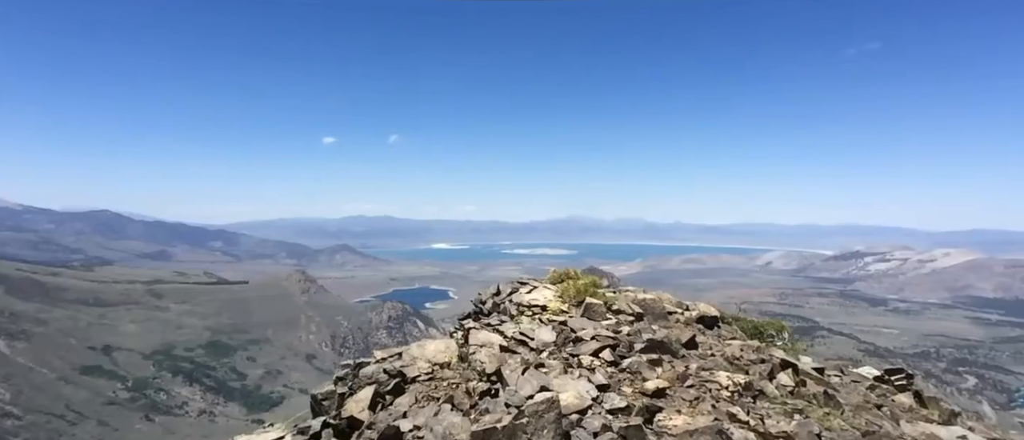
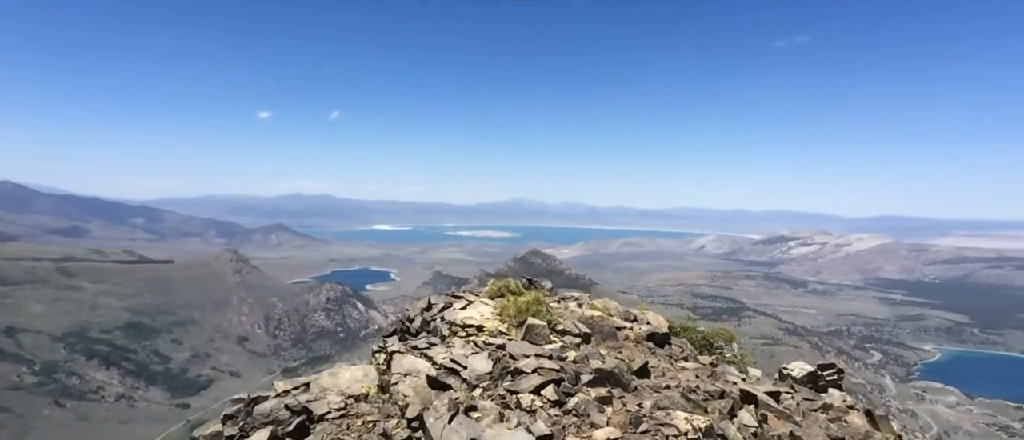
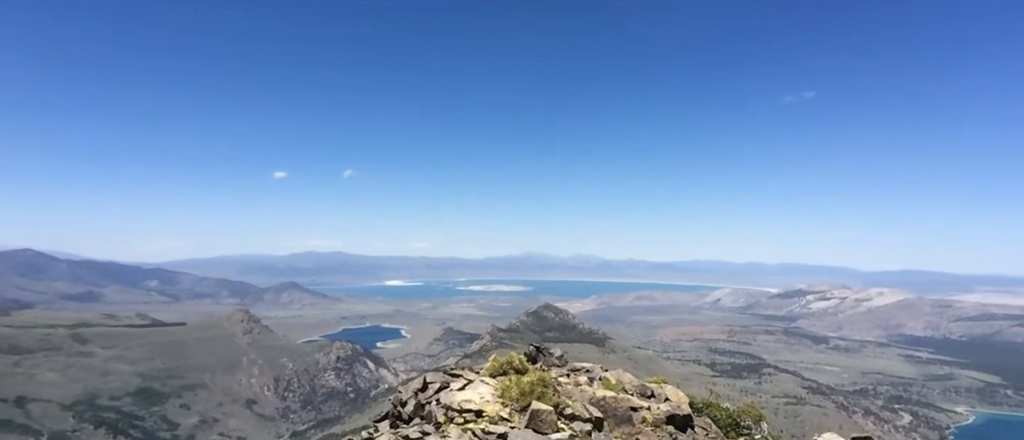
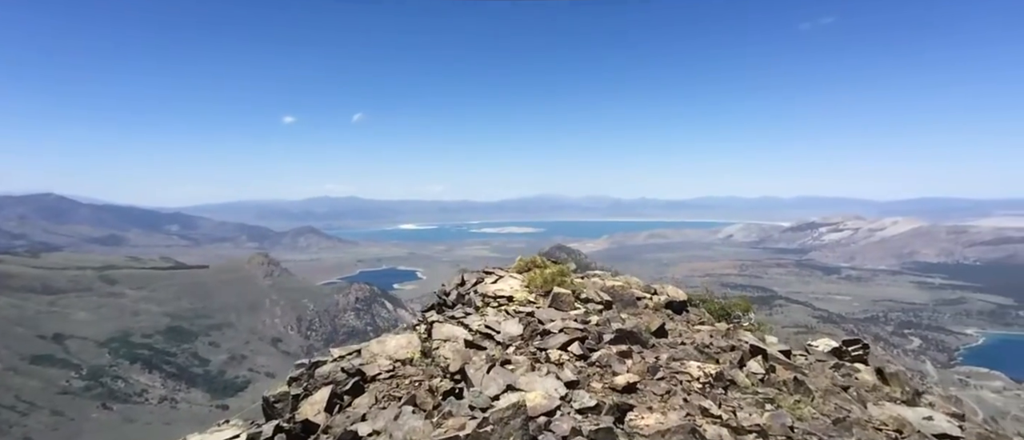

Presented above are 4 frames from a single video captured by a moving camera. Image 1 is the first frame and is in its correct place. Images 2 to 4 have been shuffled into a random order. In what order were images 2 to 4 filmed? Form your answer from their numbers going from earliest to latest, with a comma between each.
4, 2, 3
